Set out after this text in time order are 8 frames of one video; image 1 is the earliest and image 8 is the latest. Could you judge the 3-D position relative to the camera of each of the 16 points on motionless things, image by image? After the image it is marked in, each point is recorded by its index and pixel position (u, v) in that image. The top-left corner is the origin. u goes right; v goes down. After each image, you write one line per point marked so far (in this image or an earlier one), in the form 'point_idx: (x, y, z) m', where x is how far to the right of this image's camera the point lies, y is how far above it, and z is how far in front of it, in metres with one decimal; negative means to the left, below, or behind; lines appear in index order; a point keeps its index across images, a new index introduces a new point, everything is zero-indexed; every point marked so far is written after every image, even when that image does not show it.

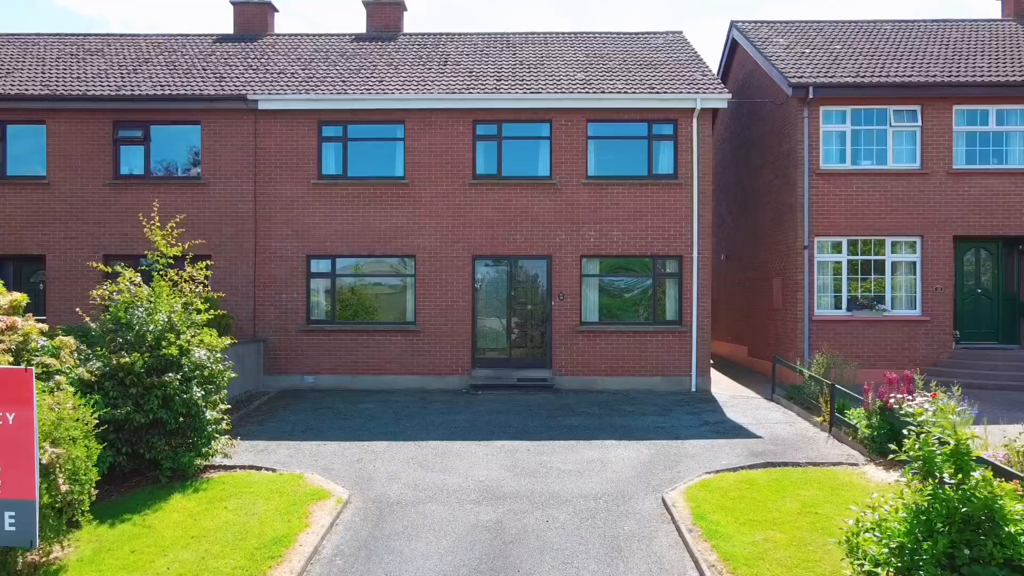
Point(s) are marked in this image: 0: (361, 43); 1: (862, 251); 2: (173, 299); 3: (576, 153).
0: (-2.9, +4.8, +17.1) m
1: (+5.7, +0.6, +14.2) m
2: (-3.4, -0.1, +8.8) m
3: (+1.0, +2.2, +14.3) m
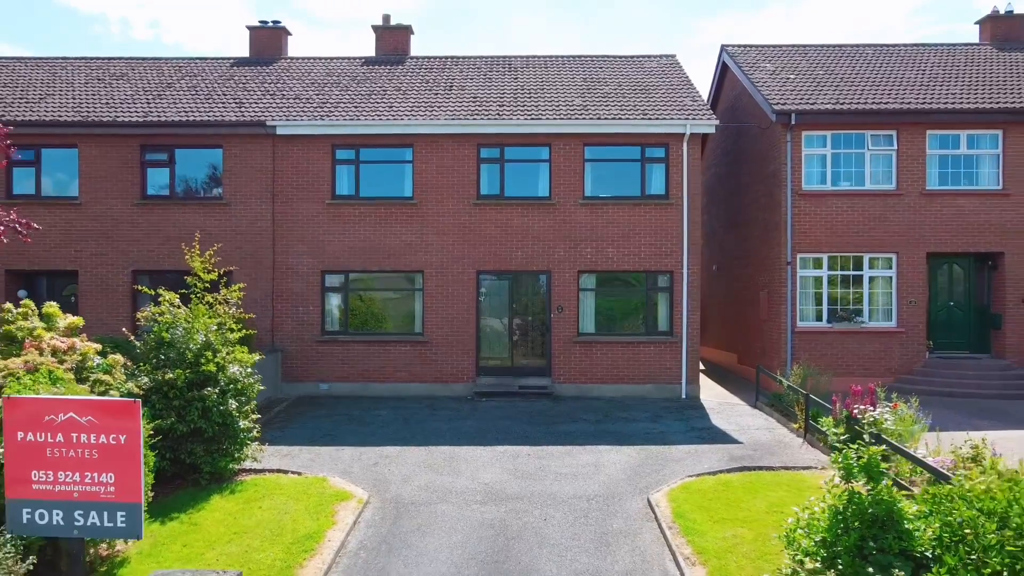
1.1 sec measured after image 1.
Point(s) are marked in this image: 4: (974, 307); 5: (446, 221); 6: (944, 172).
0: (-2.9, +4.5, +18.0) m
1: (+5.7, +0.4, +15.2) m
2: (-3.4, -0.4, +9.8) m
3: (+1.1, +2.0, +15.3) m
4: (+8.1, -0.3, +15.4) m
5: (-1.2, +1.2, +15.4) m
6: (+7.5, +2.0, +15.1) m
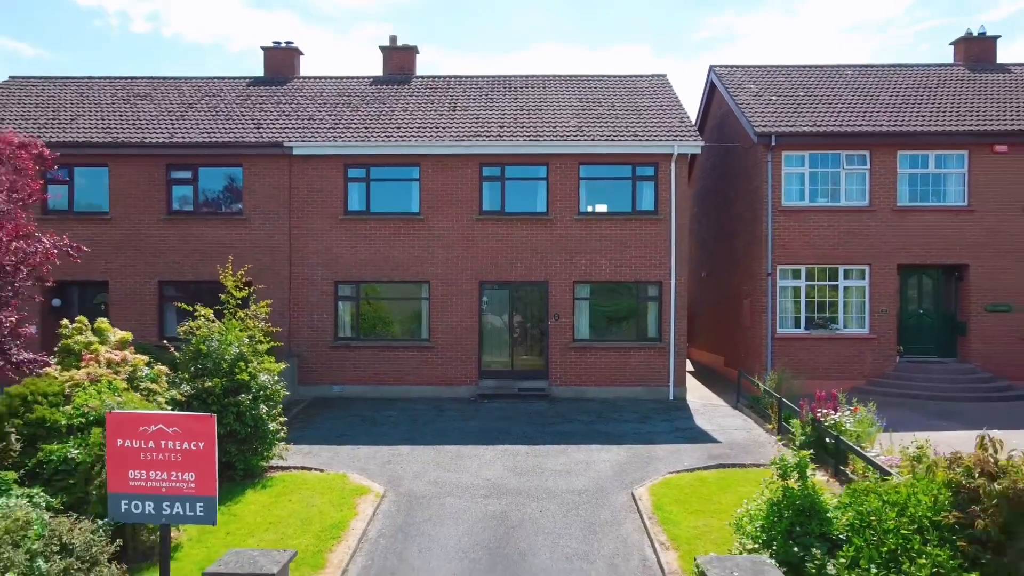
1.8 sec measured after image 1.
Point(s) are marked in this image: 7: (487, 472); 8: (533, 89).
0: (-2.9, +4.4, +19.2) m
1: (+5.7, +0.2, +16.3) m
2: (-3.4, -0.6, +10.9) m
3: (+1.1, +1.8, +16.4) m
4: (+8.1, -0.5, +16.5) m
5: (-1.2, +1.0, +16.5) m
6: (+7.4, +1.8, +16.2) m
7: (-0.3, -2.4, +11.2) m
8: (+0.4, +4.3, +18.9) m
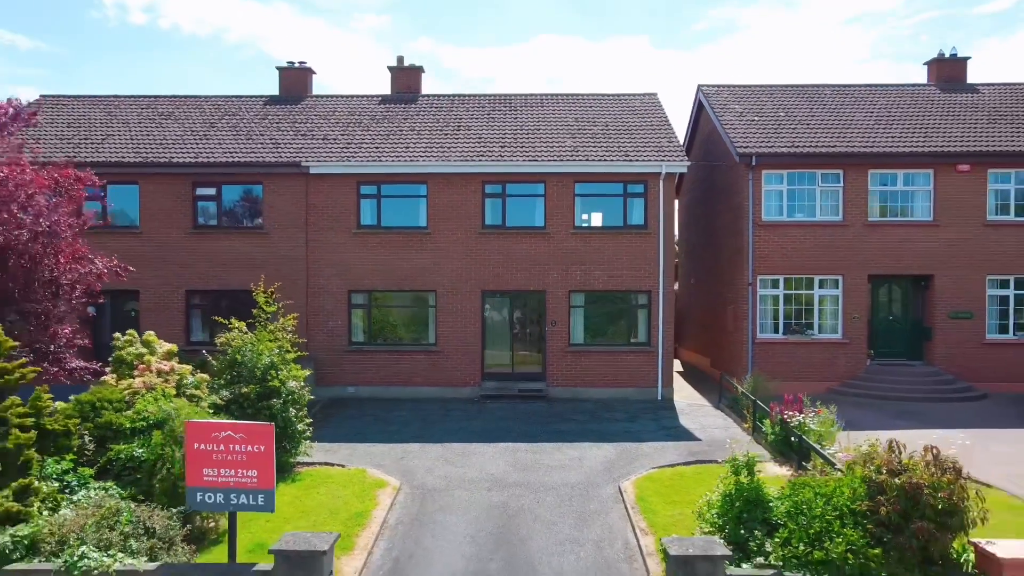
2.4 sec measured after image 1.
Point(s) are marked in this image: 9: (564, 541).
0: (-2.9, +4.2, +20.5) m
1: (+5.7, 0.0, +17.6) m
2: (-3.4, -0.8, +12.3) m
3: (+1.1, +1.6, +17.7) m
4: (+8.1, -0.7, +17.9) m
5: (-1.2, +0.8, +17.8) m
6: (+7.5, +1.7, +17.5) m
7: (-0.3, -2.6, +12.6) m
8: (+0.4, +4.1, +20.2) m
9: (+0.6, -2.7, +9.5) m
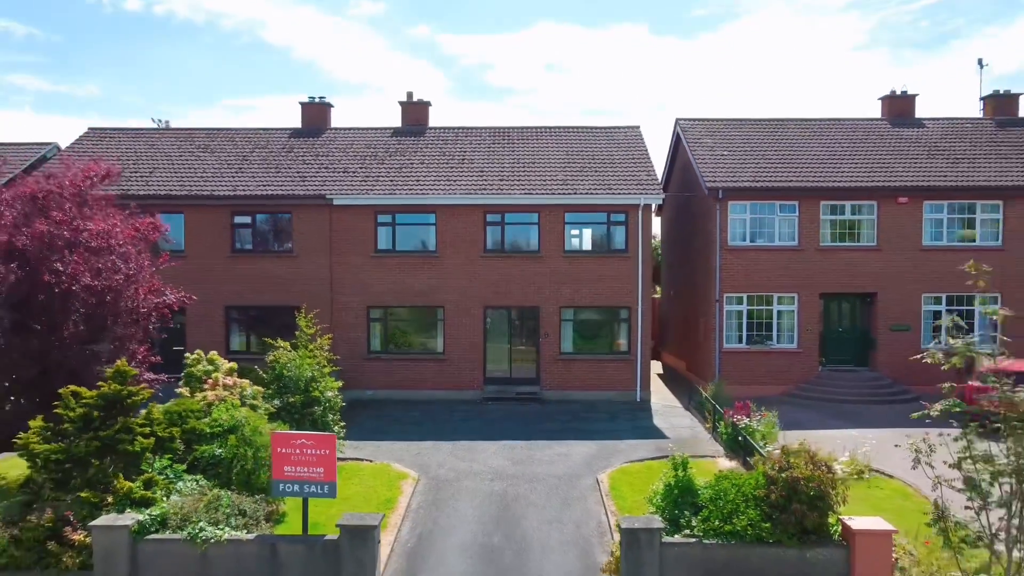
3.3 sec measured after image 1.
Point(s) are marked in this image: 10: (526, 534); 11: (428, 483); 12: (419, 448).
0: (-3.0, +3.9, +23.0) m
1: (+5.7, -0.3, +20.2) m
2: (-3.4, -1.2, +14.9) m
3: (+1.0, +1.3, +20.3) m
4: (+8.1, -1.0, +20.5) m
5: (-1.2, +0.5, +20.4) m
6: (+7.4, +1.3, +20.1) m
7: (-0.4, -3.0, +15.2) m
8: (+0.4, +3.8, +22.7) m
9: (+0.5, -3.2, +12.2) m
10: (+0.2, -3.3, +11.7) m
11: (-1.3, -3.1, +14.0) m
12: (-1.7, -3.0, +16.2) m
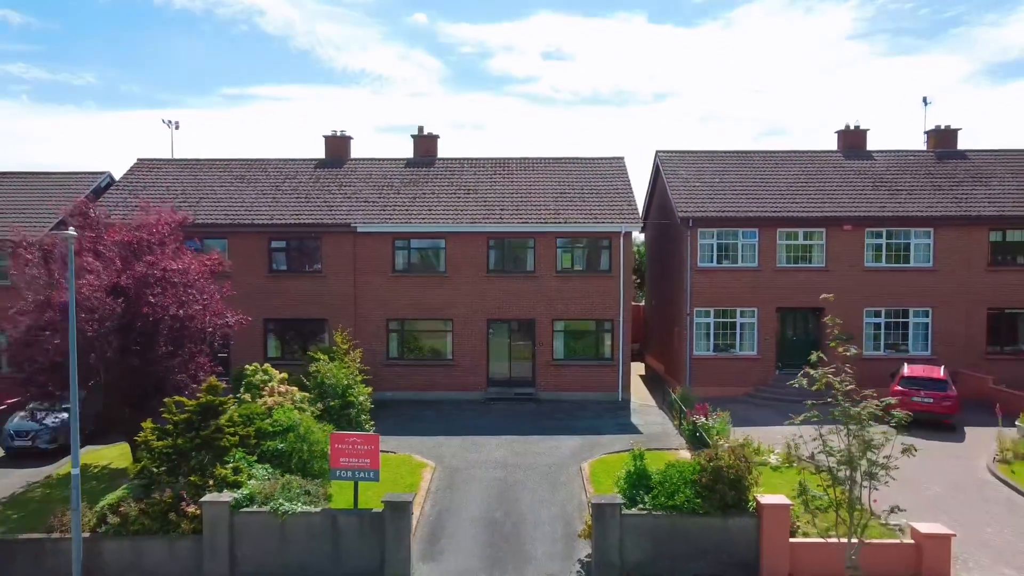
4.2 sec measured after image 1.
0: (-3.0, +3.5, +26.2) m
1: (+5.6, -0.7, +23.5) m
2: (-3.4, -1.7, +18.1) m
3: (+1.0, +0.8, +23.5) m
4: (+8.0, -1.4, +23.7) m
5: (-1.2, 0.0, +23.6) m
6: (+7.4, +0.9, +23.3) m
7: (-0.4, -3.5, +18.5) m
8: (+0.4, +3.4, +25.9) m
9: (+0.5, -3.7, +15.4) m
10: (+0.2, -3.8, +14.9) m
11: (-1.4, -3.6, +17.2) m
12: (-1.7, -3.4, +19.5) m
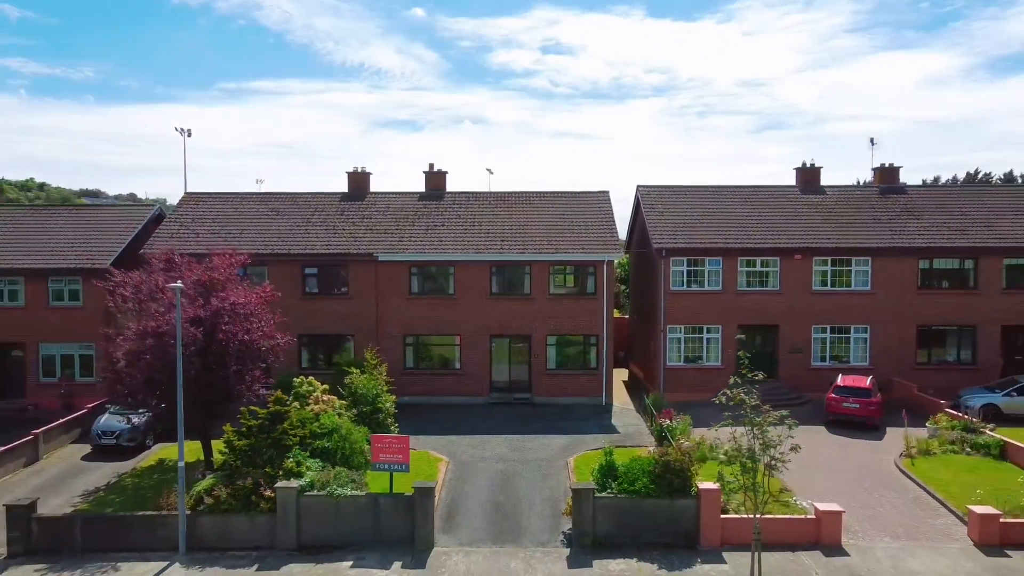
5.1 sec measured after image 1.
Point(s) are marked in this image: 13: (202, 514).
0: (-3.0, +2.9, +30.0) m
1: (+5.6, -1.4, +27.4) m
2: (-3.4, -2.4, +22.0) m
3: (+1.0, +0.2, +27.4) m
4: (+8.0, -2.1, +27.6) m
5: (-1.3, -0.6, +27.5) m
6: (+7.4, +0.3, +27.3) m
7: (-0.4, -4.1, +22.4) m
8: (+0.3, +2.8, +29.8) m
9: (+0.5, -4.4, +19.4) m
10: (+0.2, -4.5, +18.9) m
11: (-1.4, -4.3, +21.2) m
12: (-1.8, -4.1, +23.4) m
13: (-5.8, -4.2, +16.4) m
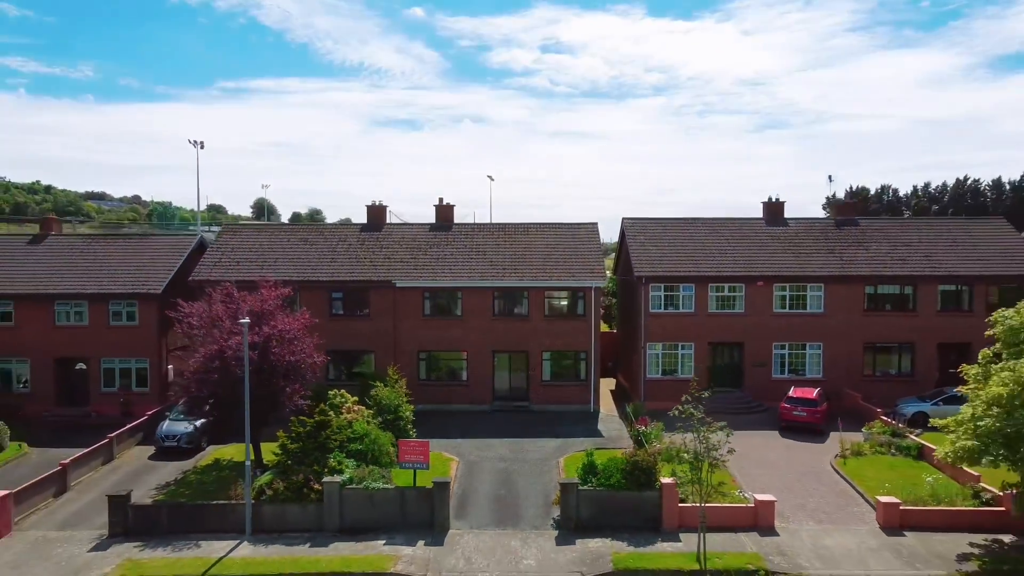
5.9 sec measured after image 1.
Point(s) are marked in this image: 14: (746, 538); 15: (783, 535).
0: (-3.0, +2.1, +34.1) m
1: (+5.6, -2.2, +31.5) m
2: (-3.4, -3.2, +26.1) m
3: (+1.0, -0.6, +31.5) m
4: (+8.0, -2.9, +31.7) m
5: (-1.3, -1.4, +31.6) m
6: (+7.4, -0.5, +31.3) m
7: (-0.4, -4.9, +26.5) m
8: (+0.3, +2.0, +33.9) m
9: (+0.5, -5.2, +23.4) m
10: (+0.2, -5.3, +23.0) m
11: (-1.4, -5.1, +25.3) m
12: (-1.8, -4.8, +27.5) m
13: (-5.8, -5.0, +20.5) m
14: (+5.1, -5.5, +19.2) m
15: (+6.0, -5.5, +19.4) m
